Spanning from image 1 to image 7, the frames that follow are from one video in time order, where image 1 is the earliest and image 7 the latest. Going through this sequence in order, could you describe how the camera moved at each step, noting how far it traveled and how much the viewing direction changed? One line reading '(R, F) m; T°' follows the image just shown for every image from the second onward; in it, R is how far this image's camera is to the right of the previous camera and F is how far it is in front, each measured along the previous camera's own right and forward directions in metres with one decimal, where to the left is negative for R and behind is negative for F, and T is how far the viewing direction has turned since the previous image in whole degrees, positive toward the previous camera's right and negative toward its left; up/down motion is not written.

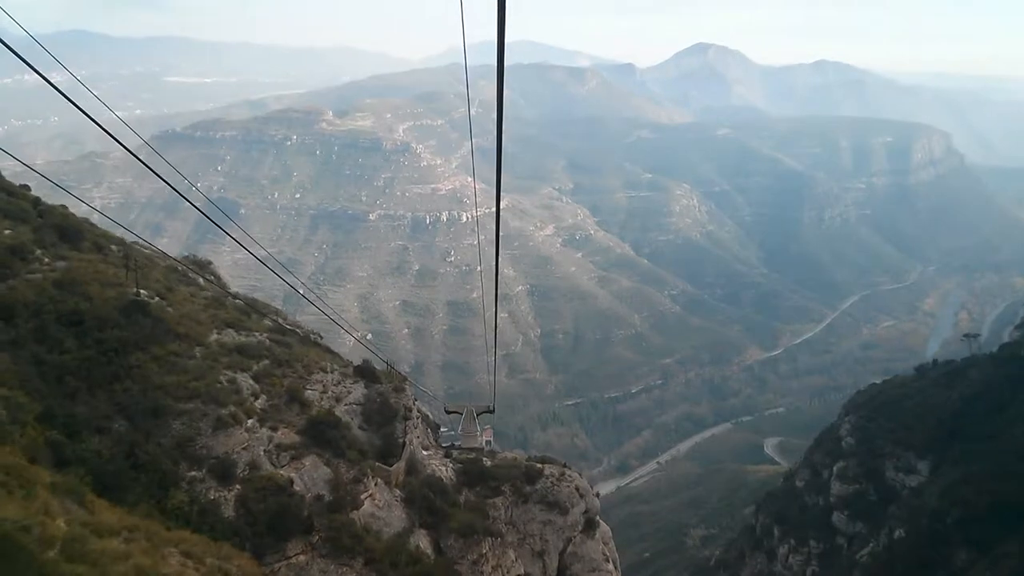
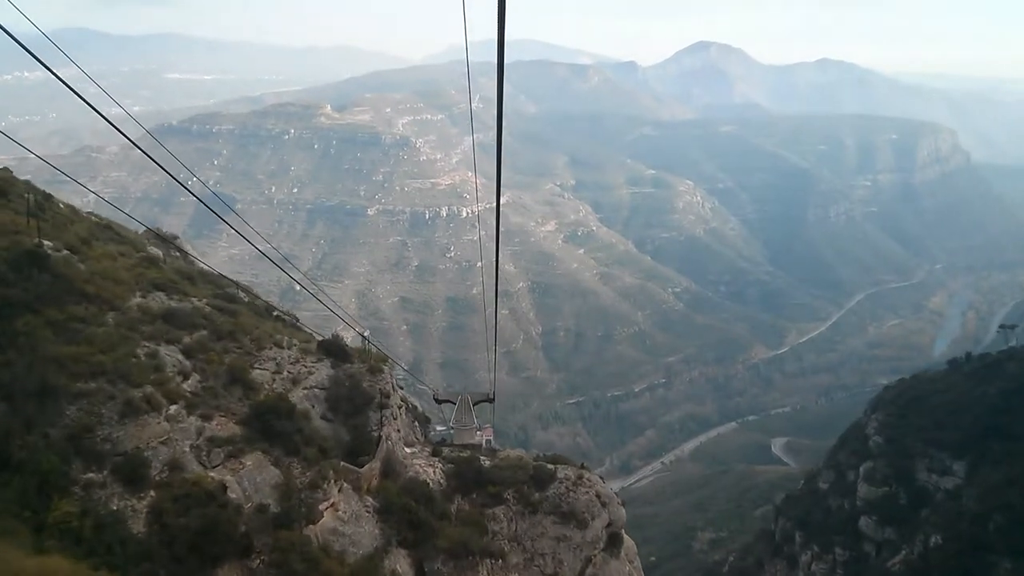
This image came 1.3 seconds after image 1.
(0.0, +1.9) m; 0°
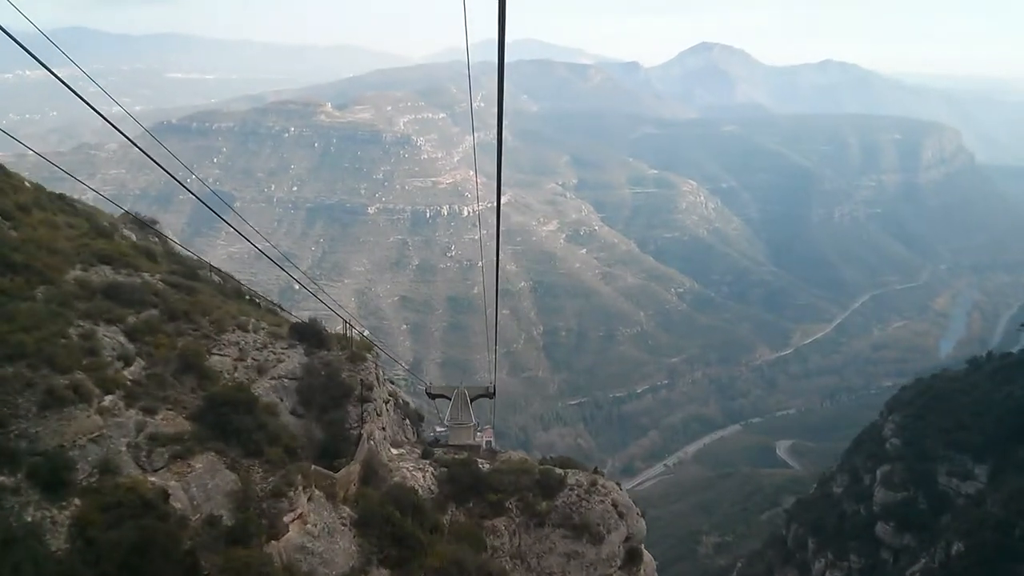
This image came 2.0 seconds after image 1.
(0.0, +1.0) m; 0°
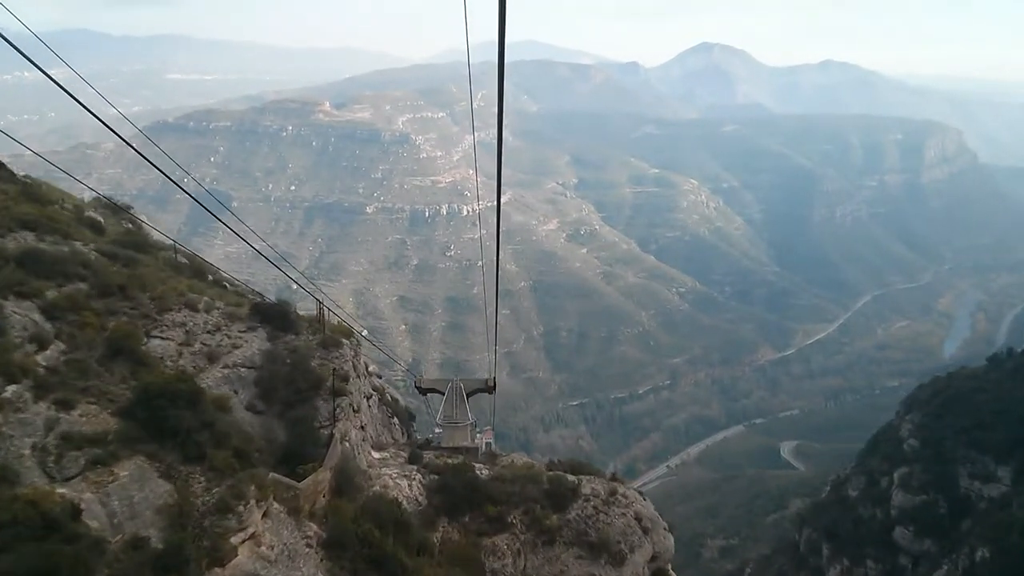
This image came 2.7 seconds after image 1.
(0.0, +1.0) m; 0°
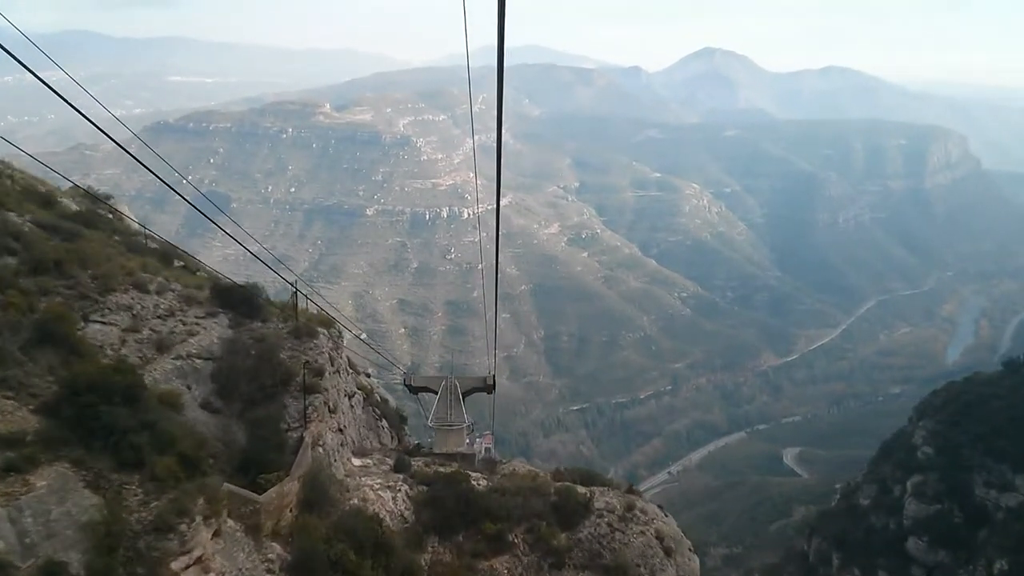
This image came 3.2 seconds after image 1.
(0.0, +0.7) m; 0°
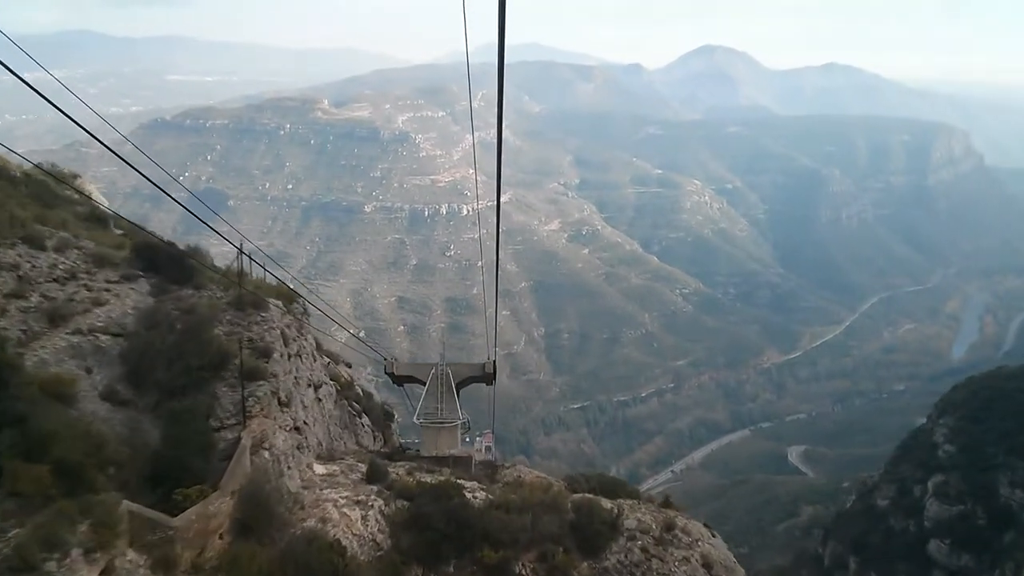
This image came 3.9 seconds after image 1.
(0.0, +1.0) m; 0°
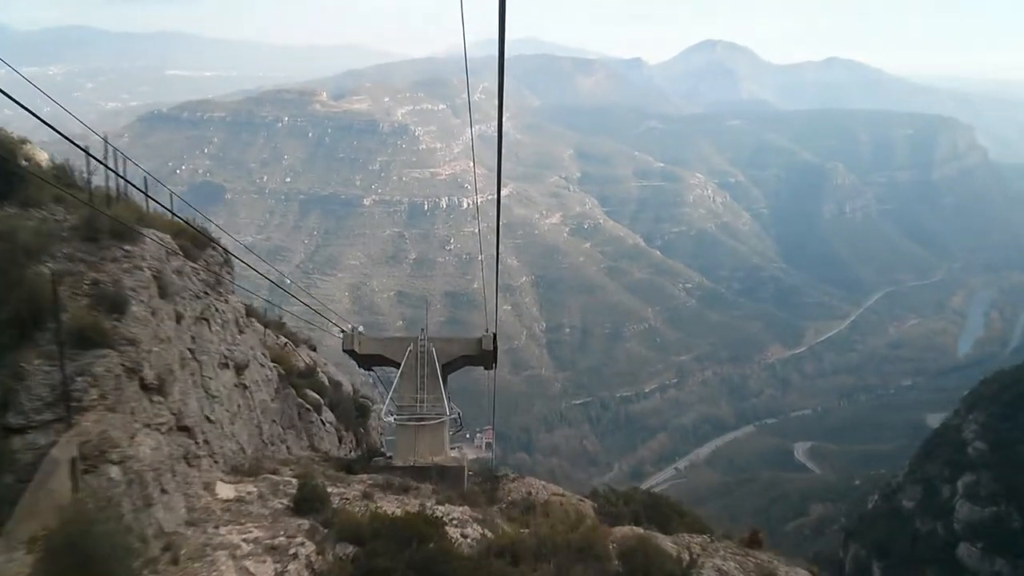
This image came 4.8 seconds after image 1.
(0.0, +1.3) m; 0°
